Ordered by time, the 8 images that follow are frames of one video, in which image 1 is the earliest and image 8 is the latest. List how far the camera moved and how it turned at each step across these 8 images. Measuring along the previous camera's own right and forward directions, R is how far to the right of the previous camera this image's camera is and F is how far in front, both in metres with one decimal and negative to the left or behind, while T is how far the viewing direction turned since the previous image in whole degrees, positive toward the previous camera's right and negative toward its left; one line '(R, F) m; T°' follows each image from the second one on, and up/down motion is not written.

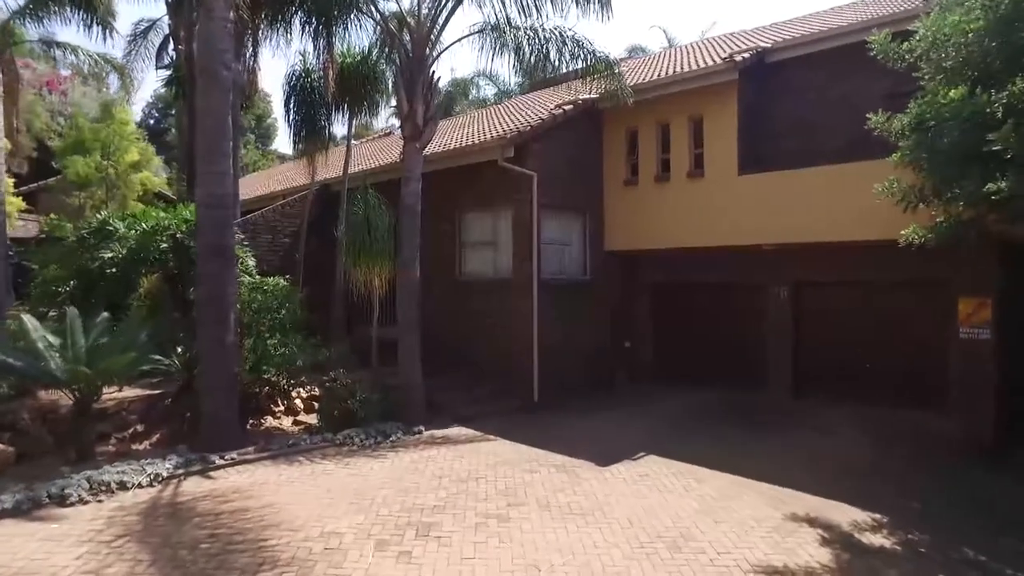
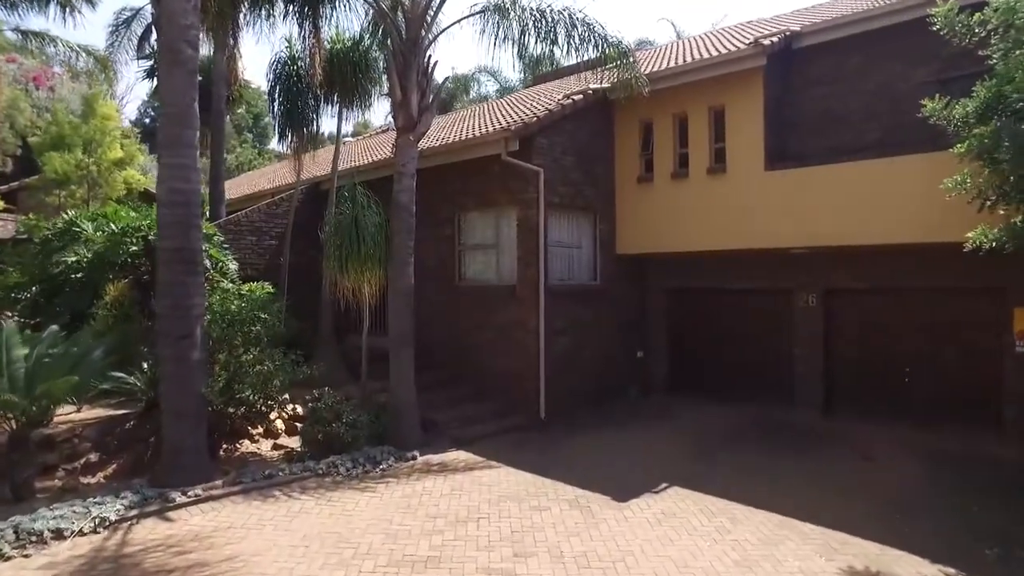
(0.0, +1.0) m; 0°
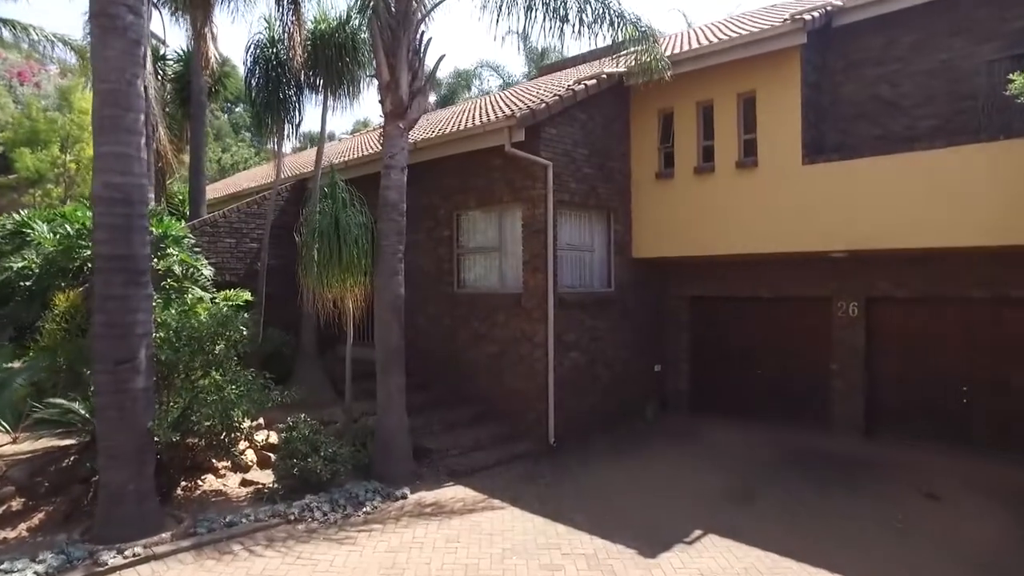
(0.0, +1.2) m; 0°
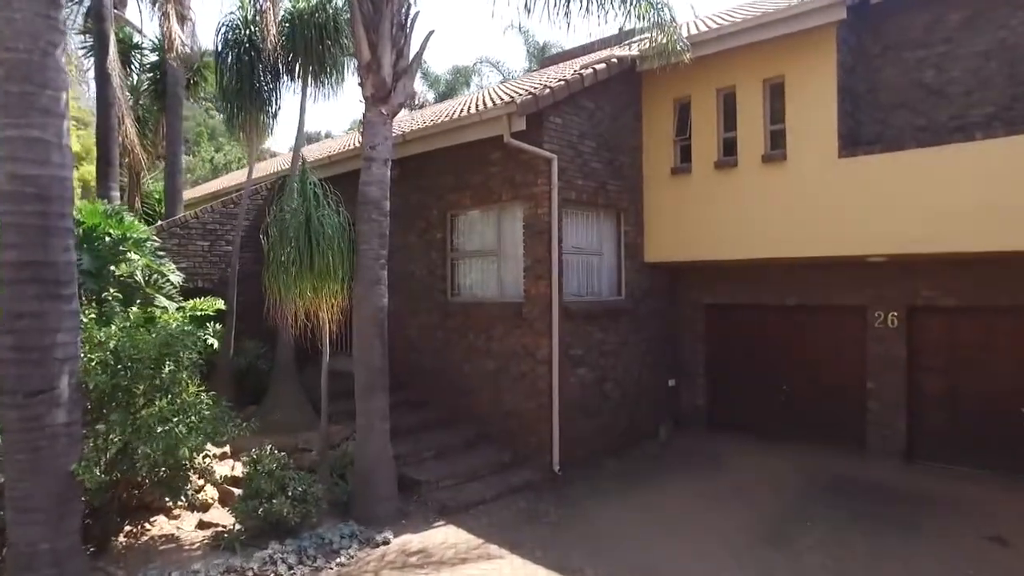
(0.0, +1.0) m; 0°
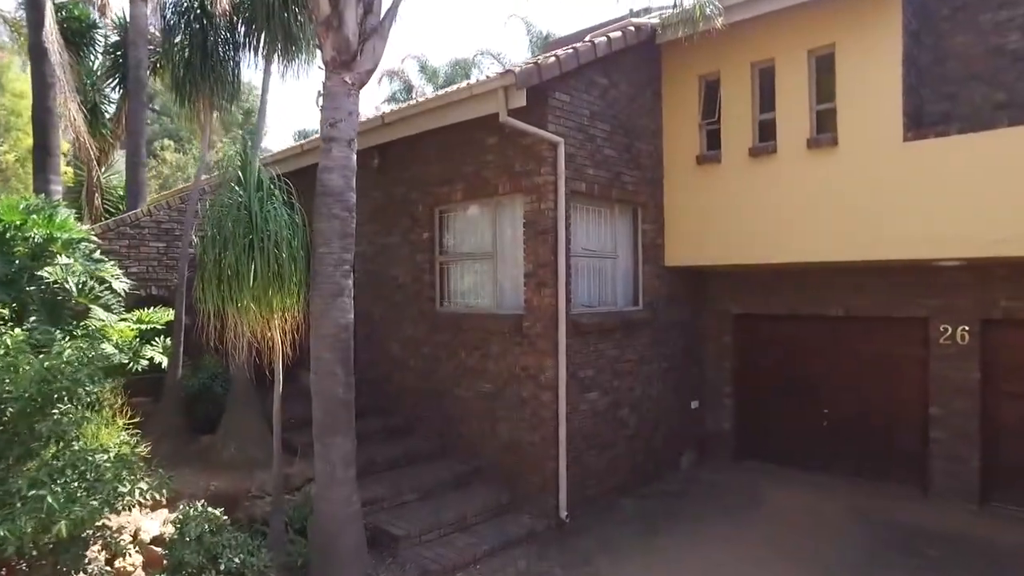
(0.0, +1.4) m; 0°
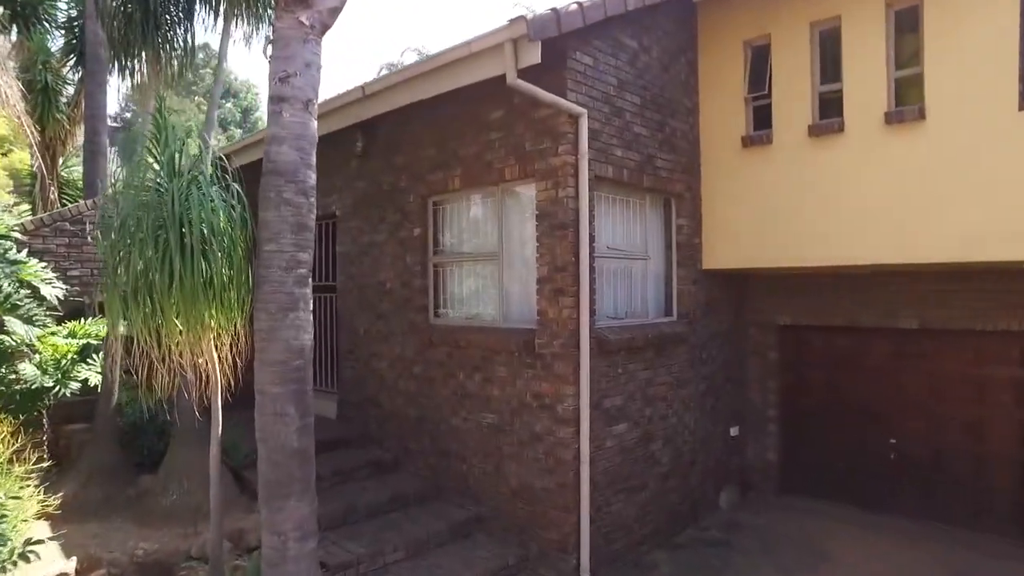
(0.0, +1.4) m; 0°
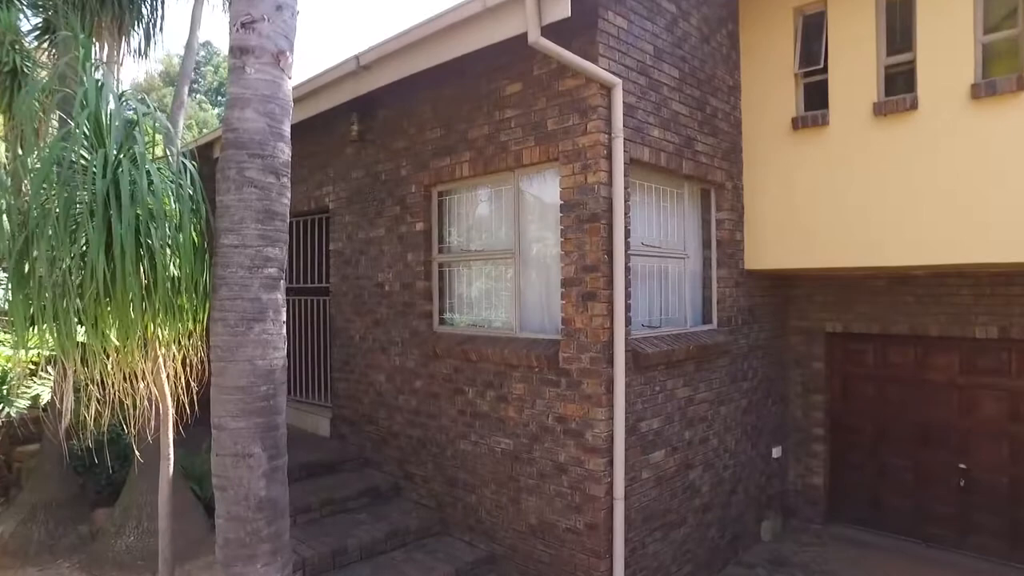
(-0.1, +0.9) m; 0°
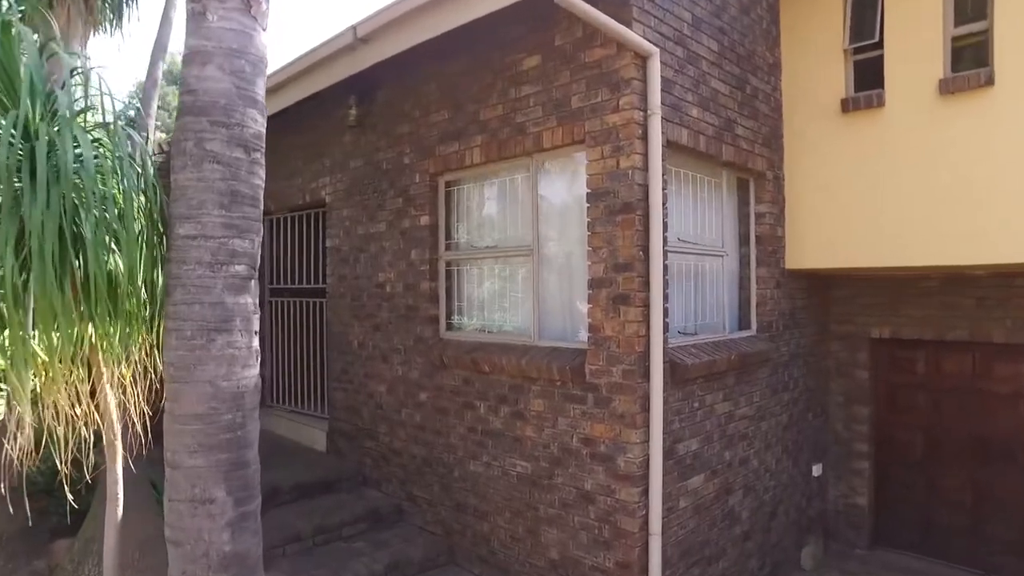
(-0.1, +0.6) m; 0°
